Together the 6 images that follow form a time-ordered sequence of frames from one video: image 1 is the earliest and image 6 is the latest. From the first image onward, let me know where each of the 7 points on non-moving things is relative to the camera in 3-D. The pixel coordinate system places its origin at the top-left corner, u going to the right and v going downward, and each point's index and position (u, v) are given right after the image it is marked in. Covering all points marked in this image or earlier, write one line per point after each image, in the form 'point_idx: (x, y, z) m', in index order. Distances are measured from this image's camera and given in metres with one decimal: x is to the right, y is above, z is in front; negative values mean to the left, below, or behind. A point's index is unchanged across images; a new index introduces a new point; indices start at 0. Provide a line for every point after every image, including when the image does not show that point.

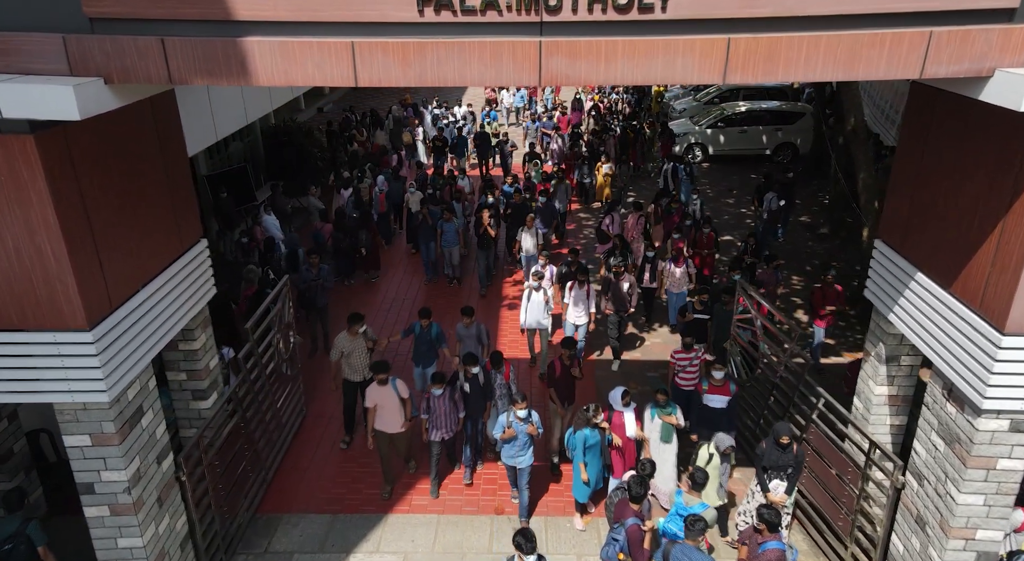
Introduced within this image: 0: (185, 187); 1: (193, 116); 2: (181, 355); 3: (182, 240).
0: (-2.8, +0.8, +5.8) m
1: (-3.9, +2.0, +8.3) m
2: (-2.9, -0.7, +6.1) m
3: (-2.7, +0.4, +5.7) m
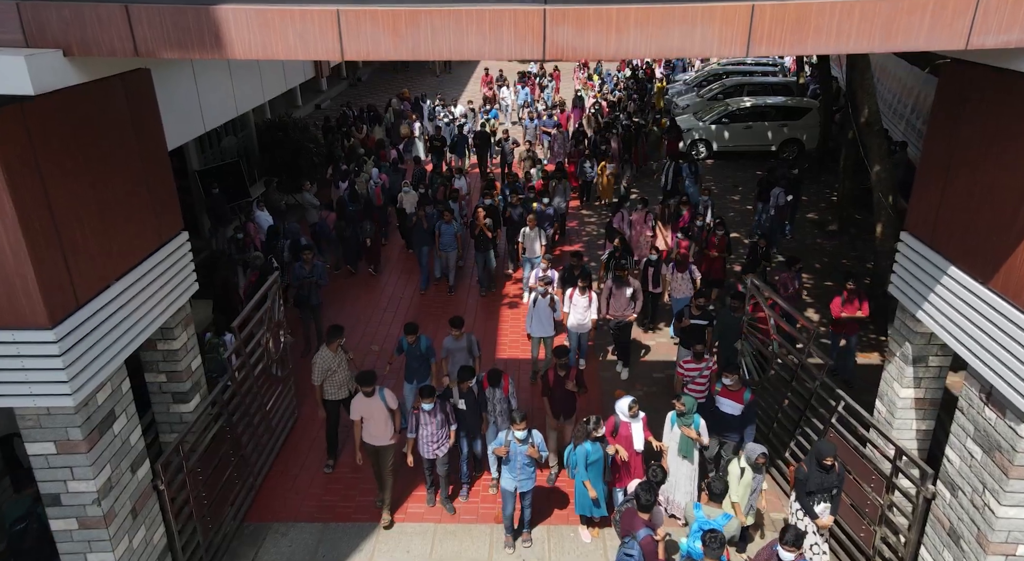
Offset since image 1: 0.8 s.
0: (-2.8, +0.8, +5.4) m
1: (-3.9, +2.0, +8.0) m
2: (-2.9, -0.6, +5.7) m
3: (-2.7, +0.4, +5.3) m
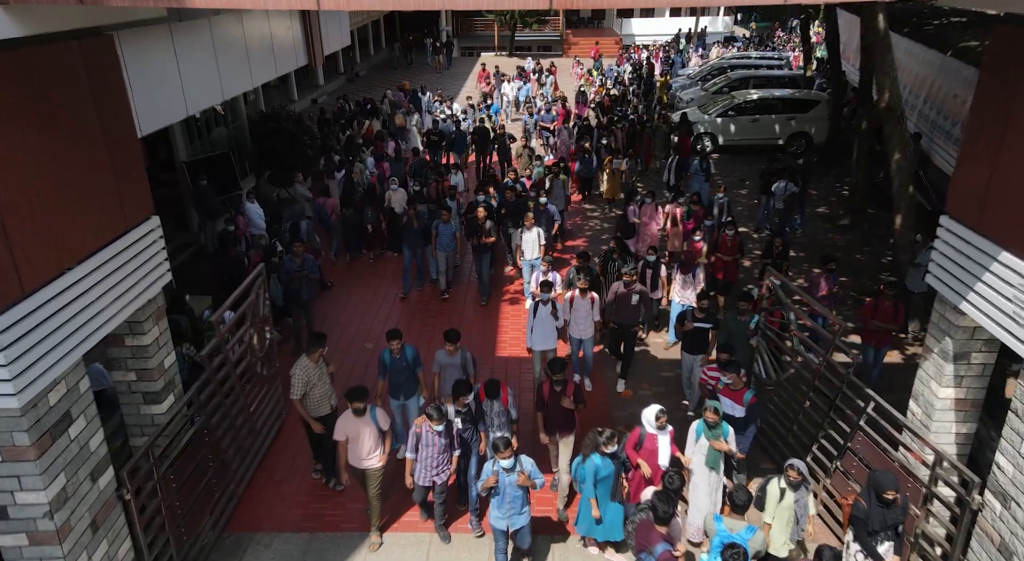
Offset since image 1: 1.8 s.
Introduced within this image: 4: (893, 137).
0: (-2.8, +0.9, +5.0) m
1: (-3.9, +2.1, +7.5) m
2: (-2.9, -0.5, +5.2) m
3: (-2.7, +0.5, +4.9) m
4: (+5.2, +1.9, +9.4) m
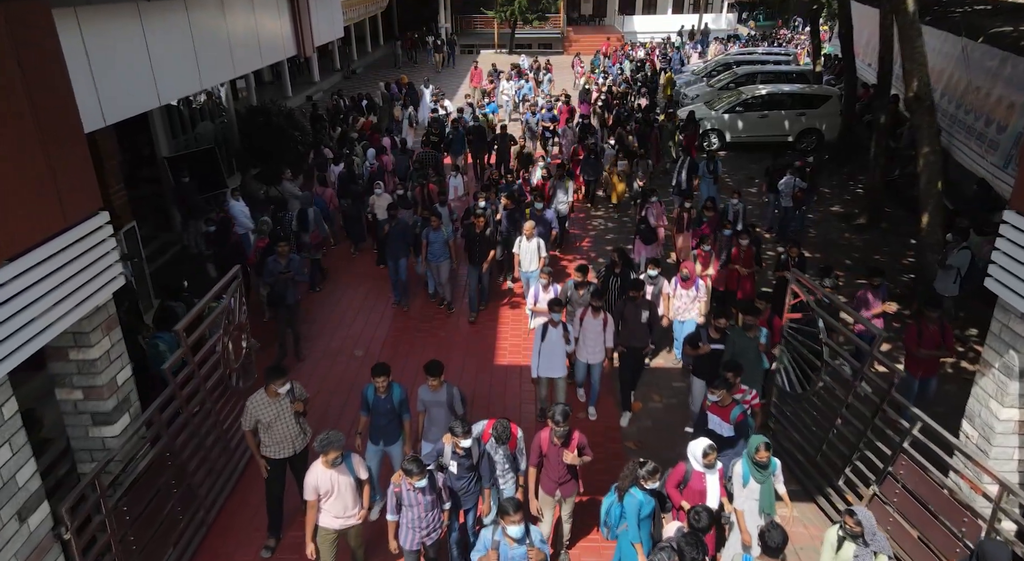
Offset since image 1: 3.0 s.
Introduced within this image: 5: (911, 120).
0: (-2.8, +0.9, +4.3) m
1: (-3.9, +2.1, +6.8) m
2: (-2.9, -0.6, +4.6) m
3: (-2.7, +0.4, +4.2) m
4: (+5.2, +1.9, +8.7) m
5: (+5.1, +2.1, +8.8) m
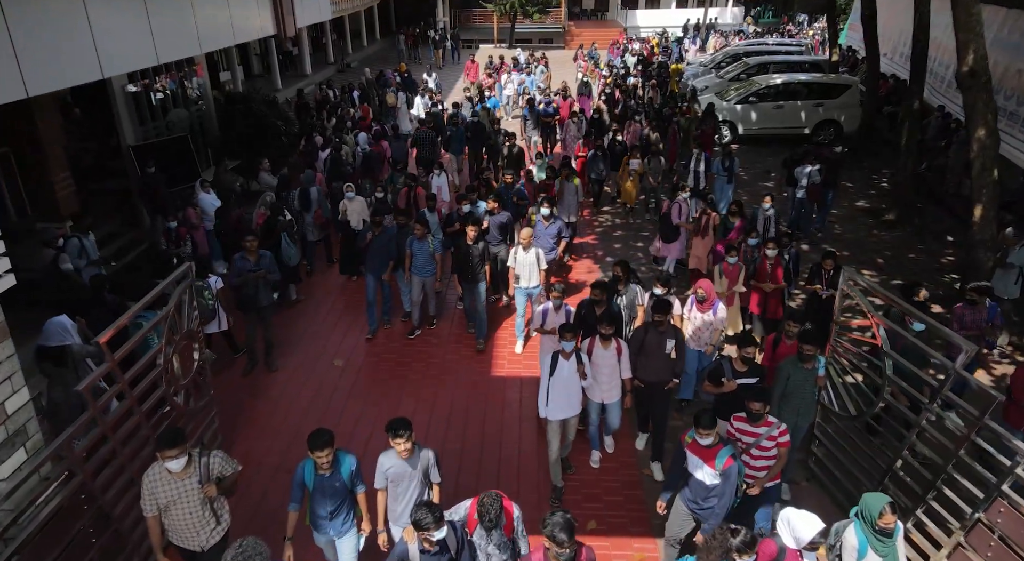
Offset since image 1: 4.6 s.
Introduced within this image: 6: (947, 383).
0: (-2.8, +0.9, +3.3) m
1: (-3.9, +2.1, +5.8) m
2: (-2.9, -0.6, +3.5) m
3: (-2.7, +0.4, +3.2) m
4: (+5.2, +1.9, +7.7) m
5: (+5.1, +2.1, +7.8) m
6: (+2.8, -0.6, +4.4) m
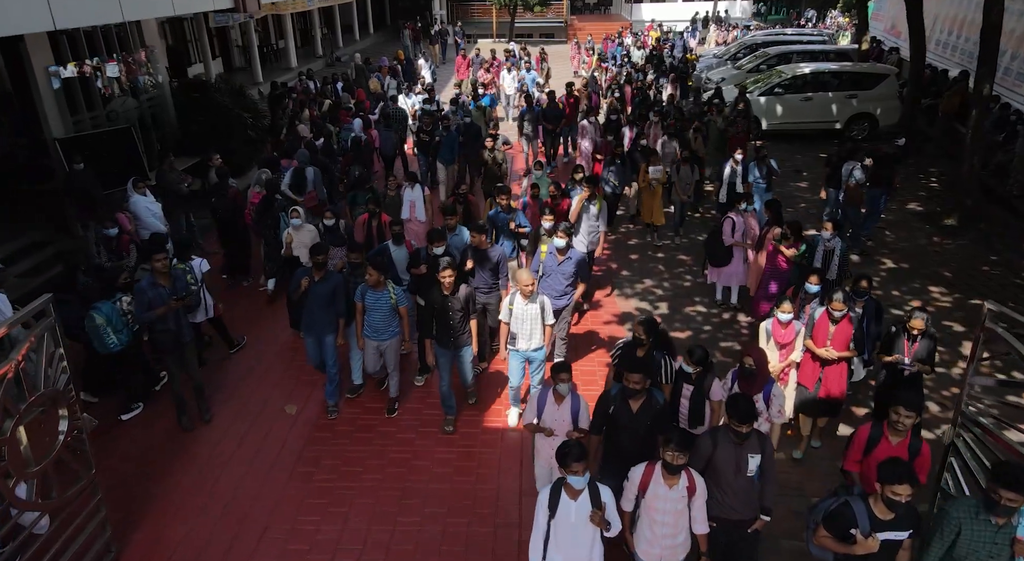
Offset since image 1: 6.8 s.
0: (-2.8, +0.7, +1.6) m
1: (-3.9, +1.8, +4.1) m
2: (-2.9, -0.8, +1.9) m
3: (-2.7, +0.2, +1.5) m
4: (+5.2, +1.7, +6.0) m
5: (+5.1, +1.8, +6.1) m
6: (+2.8, -0.8, +2.7) m
